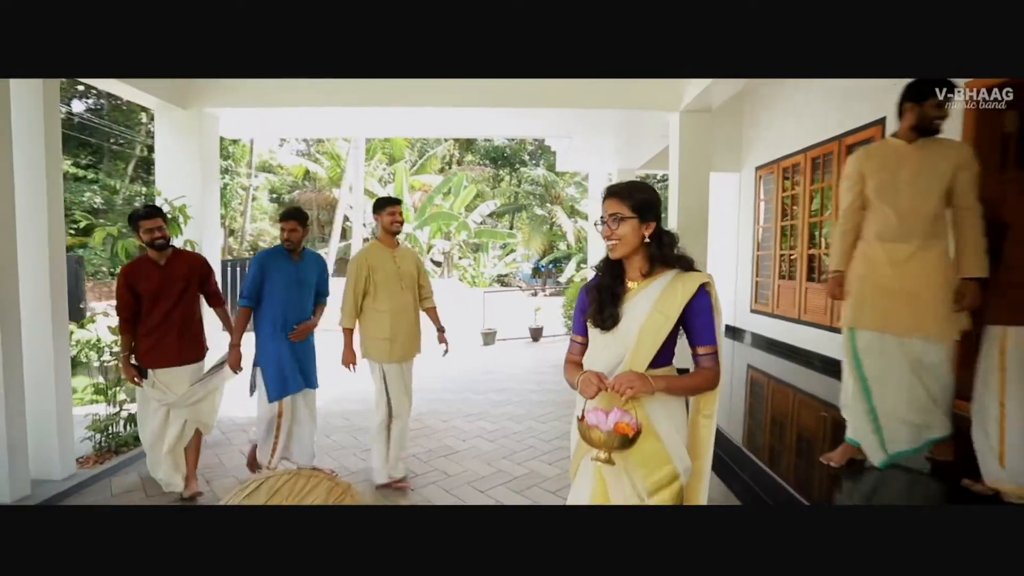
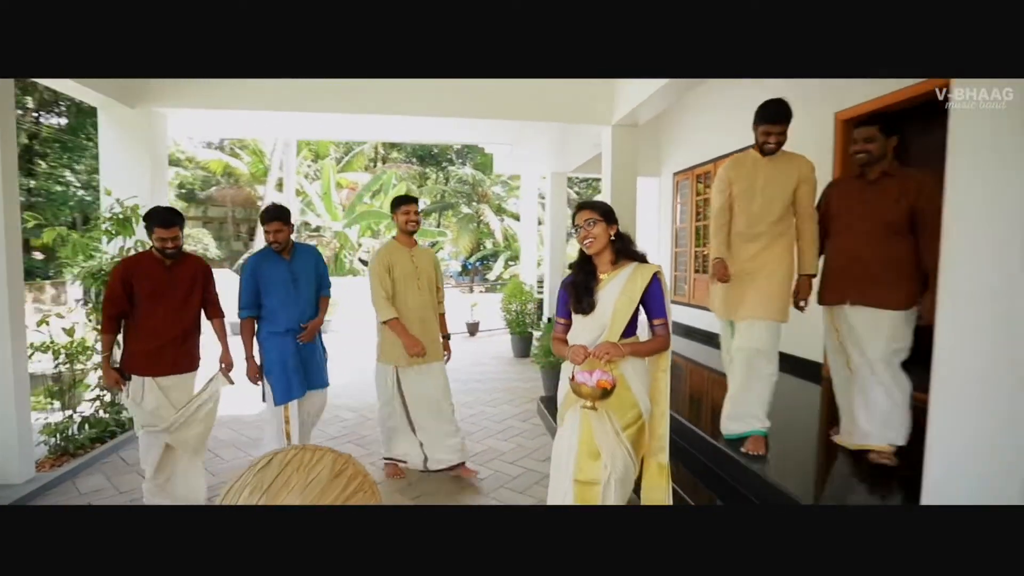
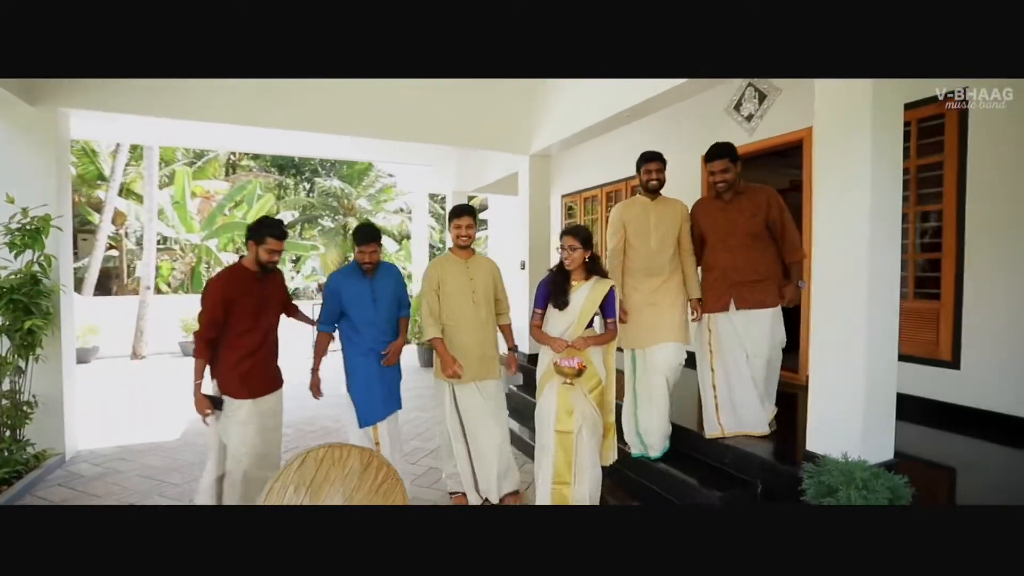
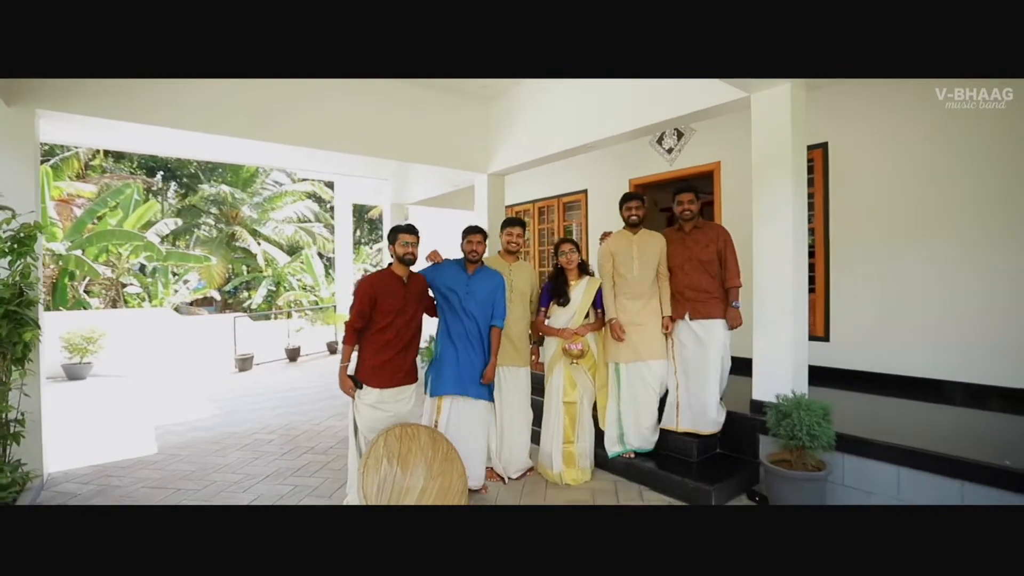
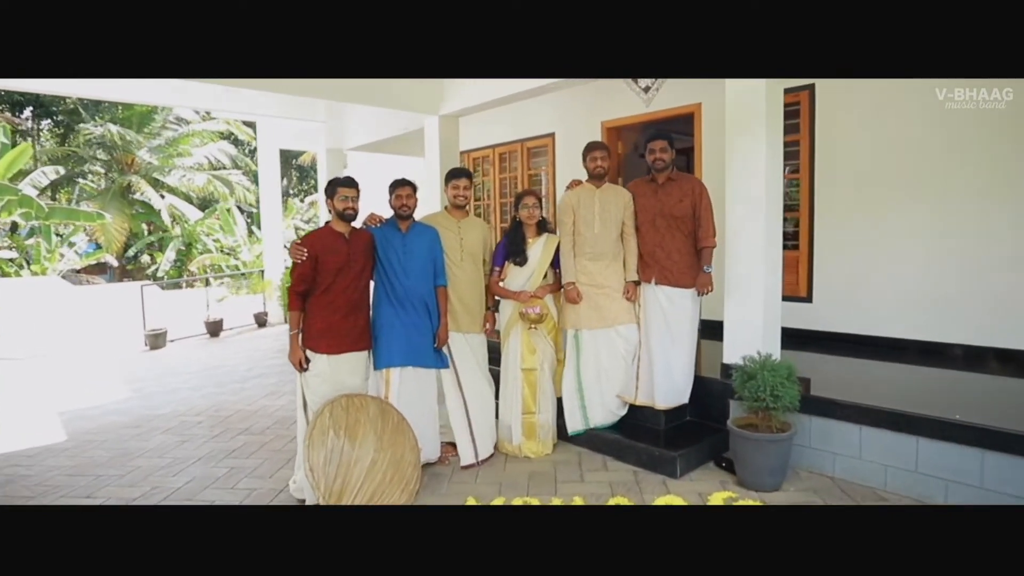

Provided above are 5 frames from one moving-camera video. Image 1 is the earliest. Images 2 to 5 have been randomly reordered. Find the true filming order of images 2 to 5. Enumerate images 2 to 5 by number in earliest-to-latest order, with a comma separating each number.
2, 3, 4, 5
